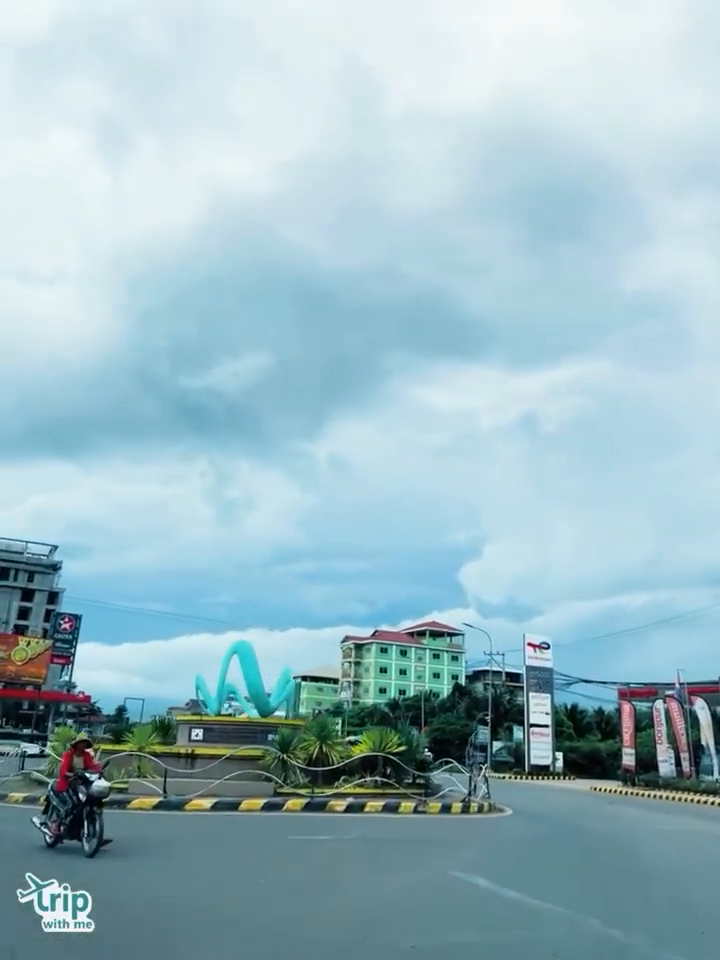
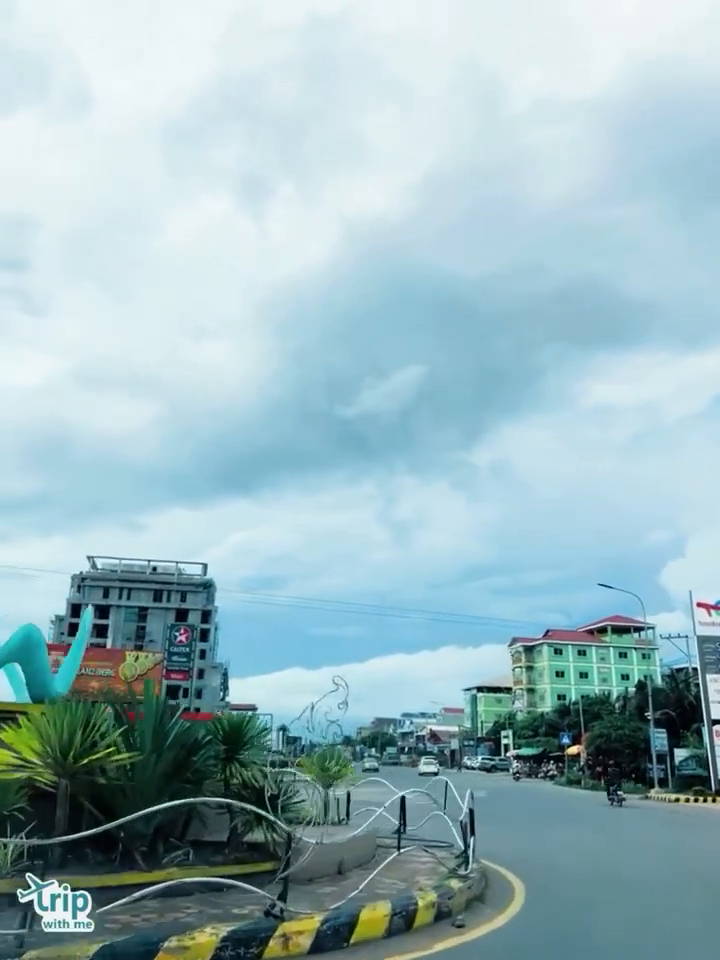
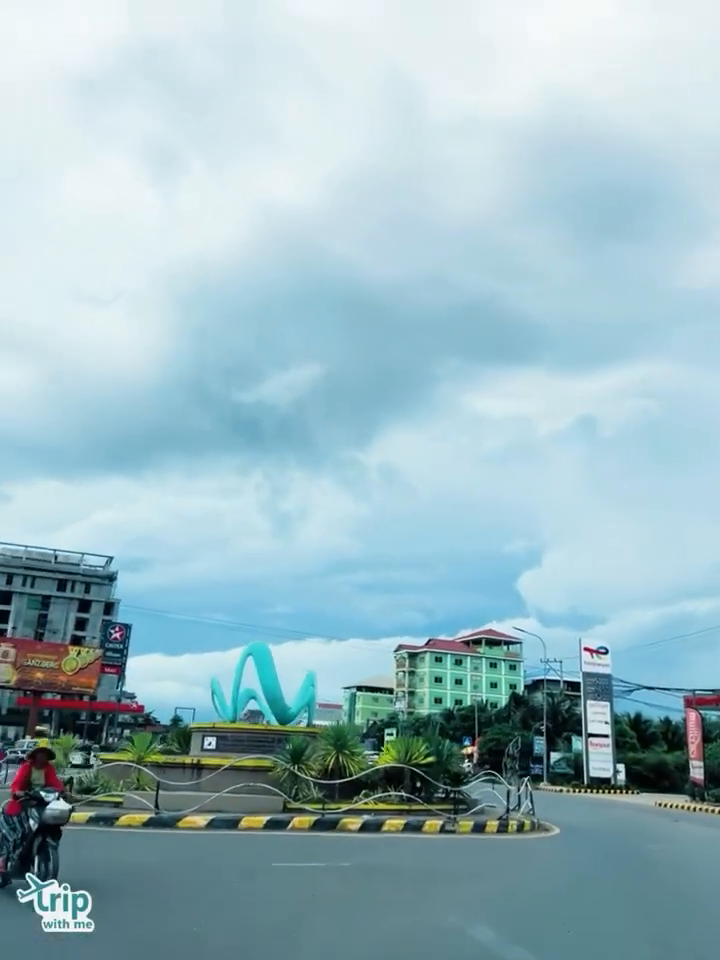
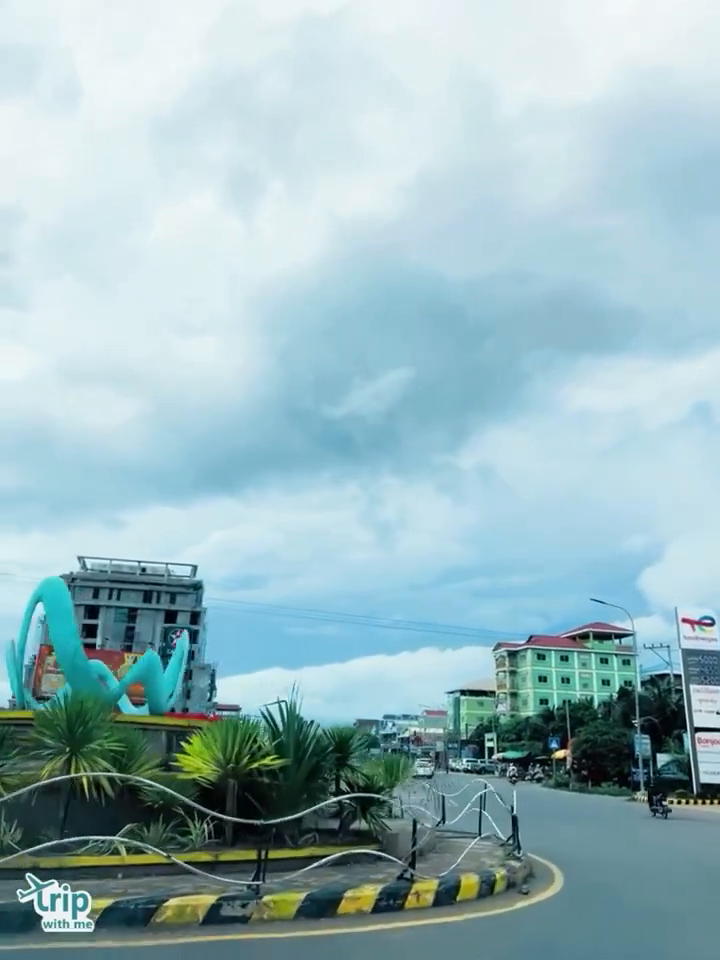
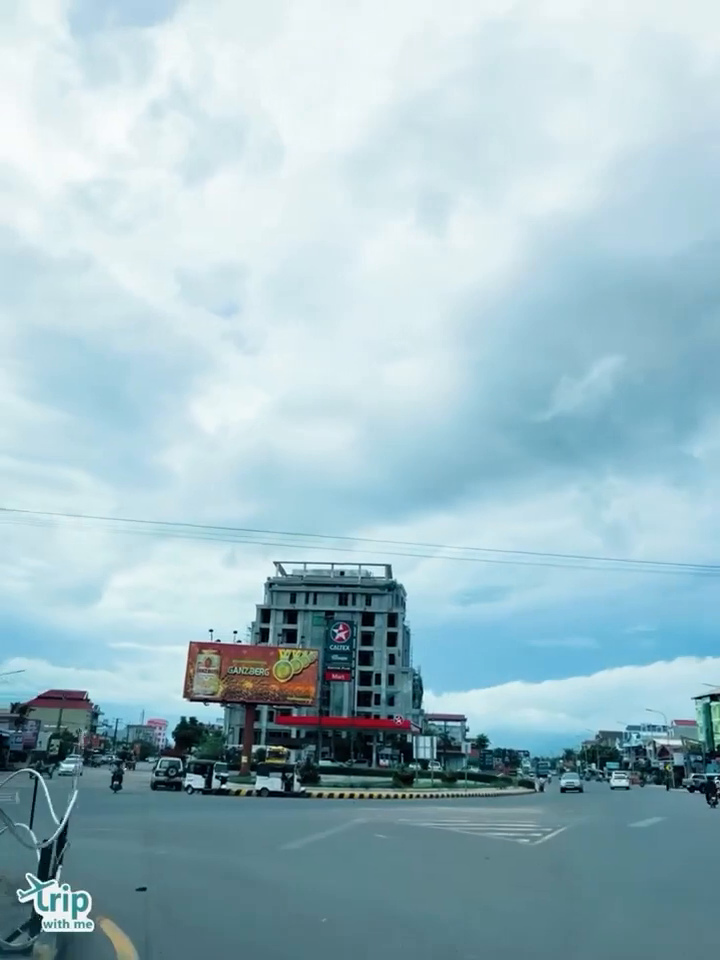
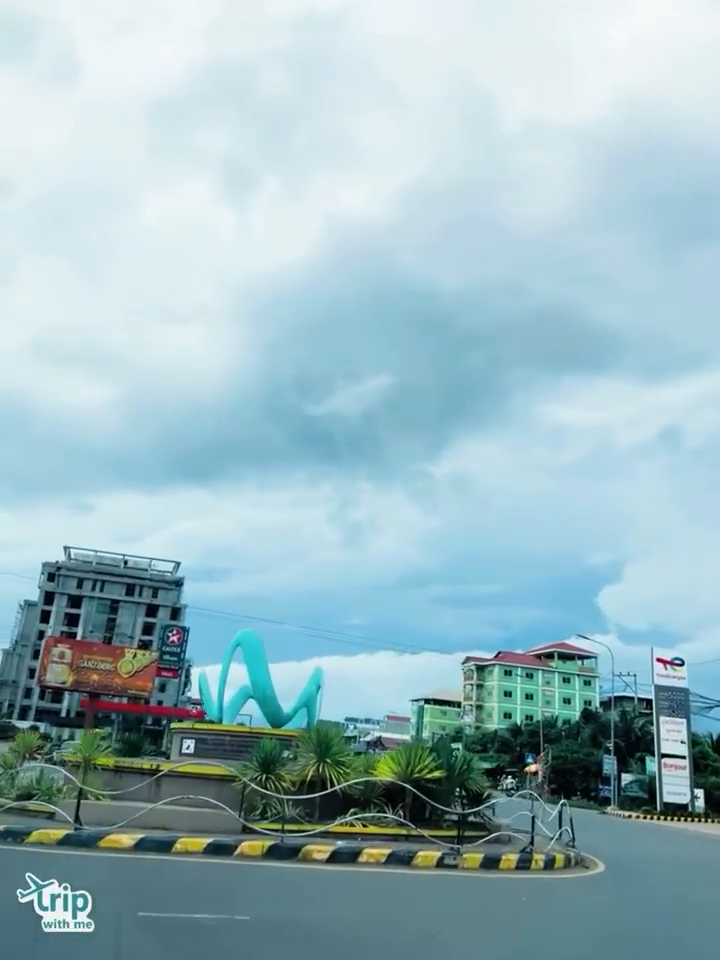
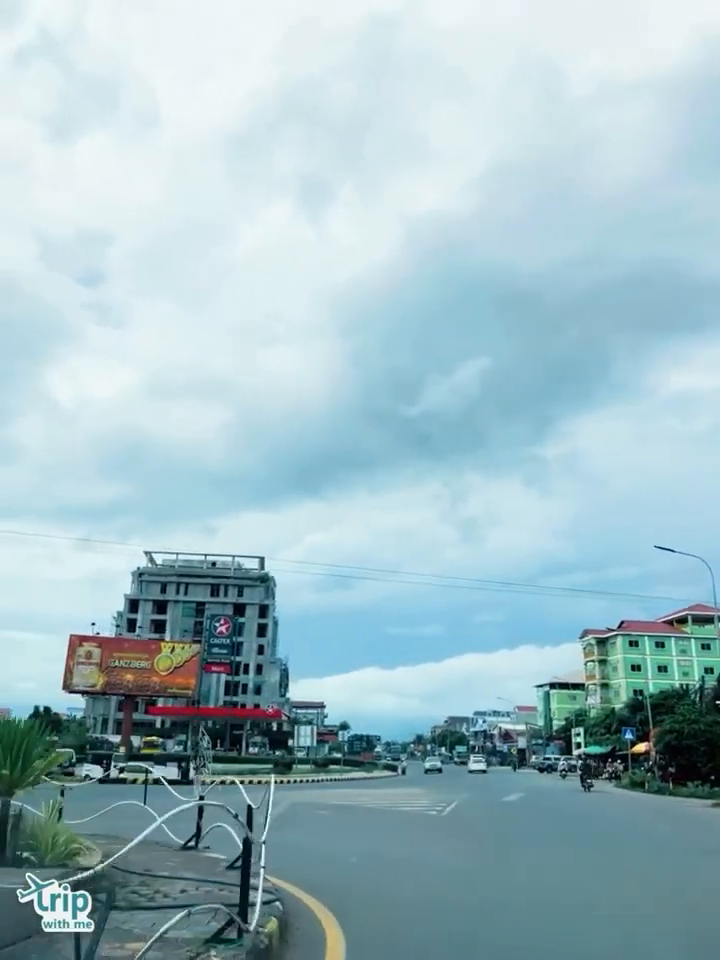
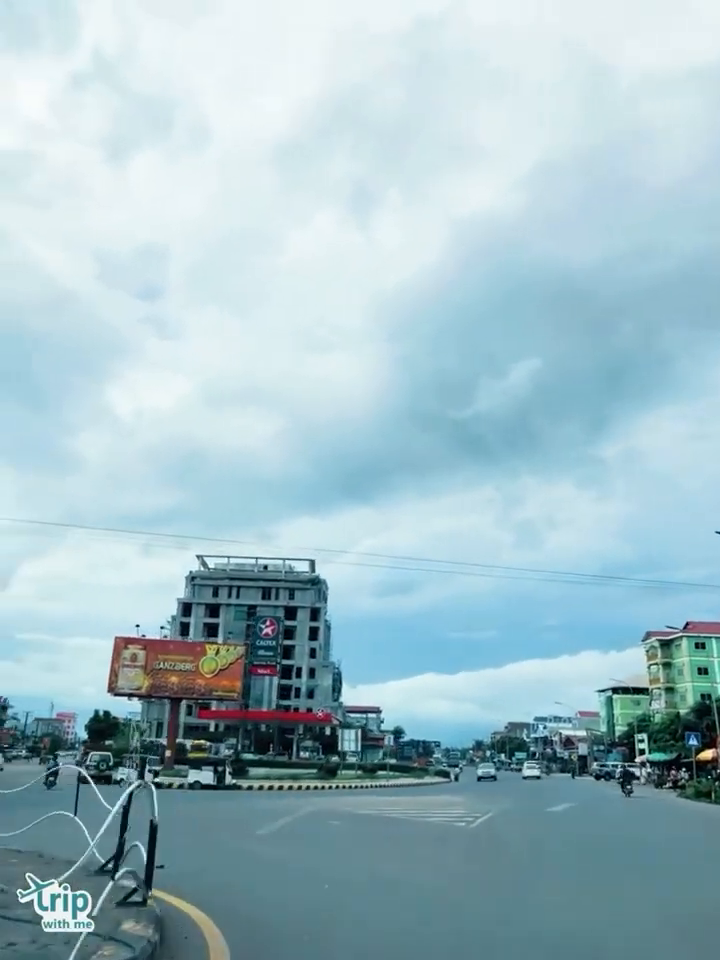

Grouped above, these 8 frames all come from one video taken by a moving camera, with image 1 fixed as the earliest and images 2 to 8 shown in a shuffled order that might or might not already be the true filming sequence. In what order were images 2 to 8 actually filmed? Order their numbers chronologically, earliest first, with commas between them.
3, 6, 4, 2, 7, 8, 5
